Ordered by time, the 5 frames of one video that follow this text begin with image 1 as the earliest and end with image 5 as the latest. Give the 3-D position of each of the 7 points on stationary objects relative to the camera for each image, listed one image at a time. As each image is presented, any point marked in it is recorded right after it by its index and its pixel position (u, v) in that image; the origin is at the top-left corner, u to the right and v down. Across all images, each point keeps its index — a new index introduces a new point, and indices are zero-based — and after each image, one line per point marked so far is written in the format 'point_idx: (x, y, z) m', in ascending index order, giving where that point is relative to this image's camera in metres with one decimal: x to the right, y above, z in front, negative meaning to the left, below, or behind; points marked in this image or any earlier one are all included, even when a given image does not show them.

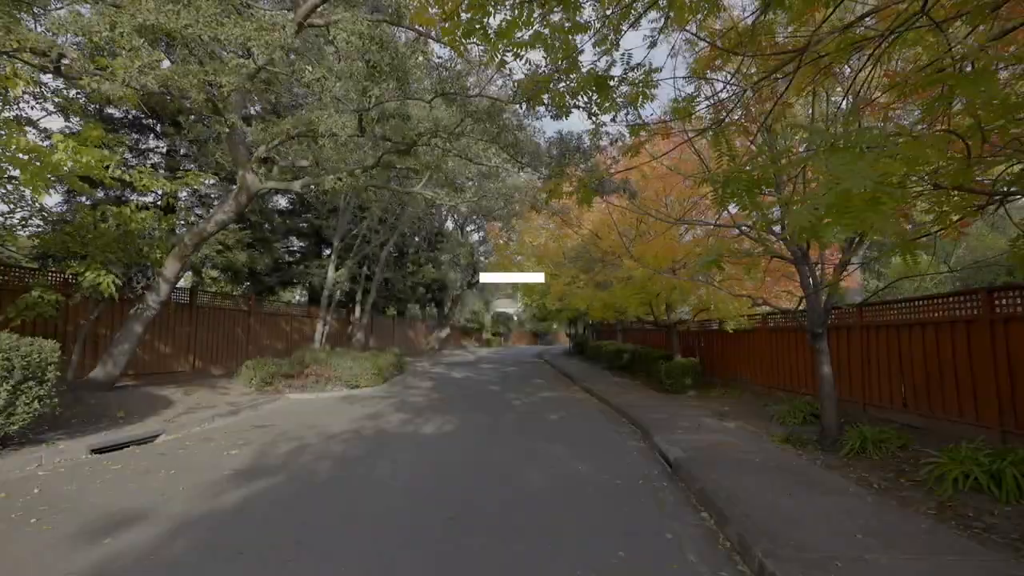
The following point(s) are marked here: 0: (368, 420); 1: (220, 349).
0: (-4.1, -3.8, +11.8) m
1: (-12.6, -2.6, +18.0) m
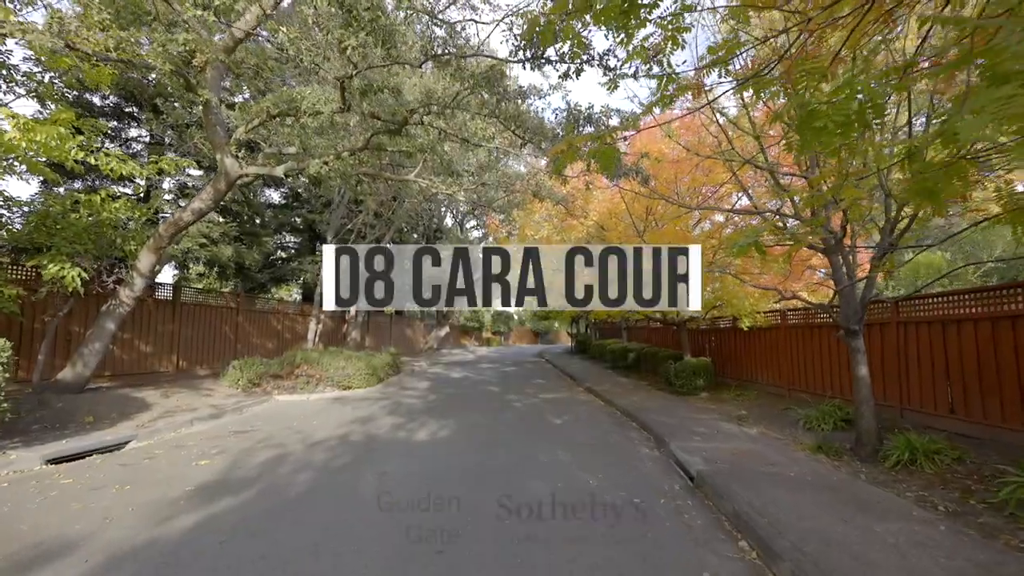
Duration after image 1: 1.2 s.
0: (-4.1, -3.6, +11.0) m
1: (-12.5, -2.5, +17.1) m
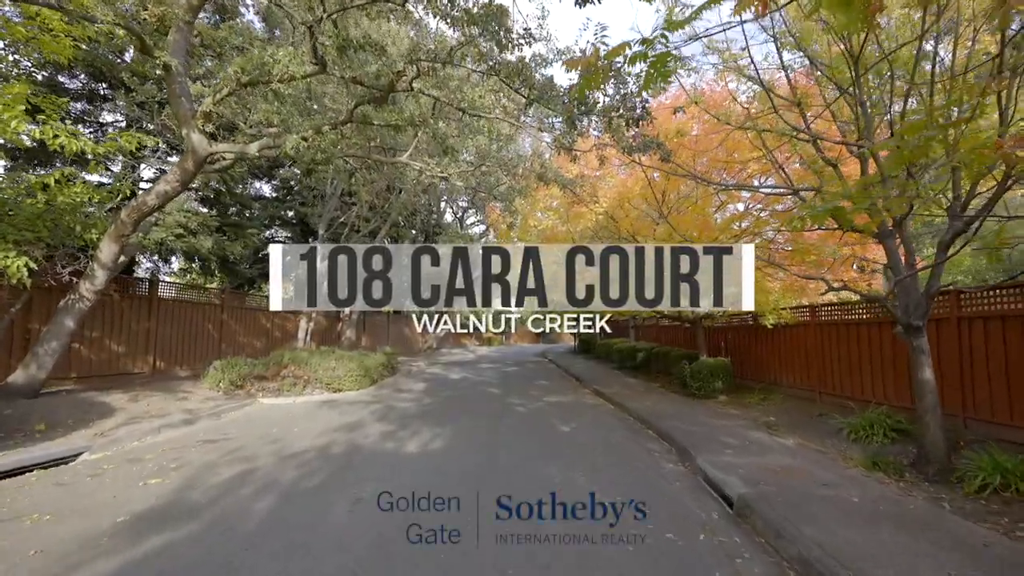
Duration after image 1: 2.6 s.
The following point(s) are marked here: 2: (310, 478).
0: (-4.0, -3.4, +9.9) m
1: (-12.5, -2.3, +16.0) m
2: (-3.3, -3.1, +6.8) m
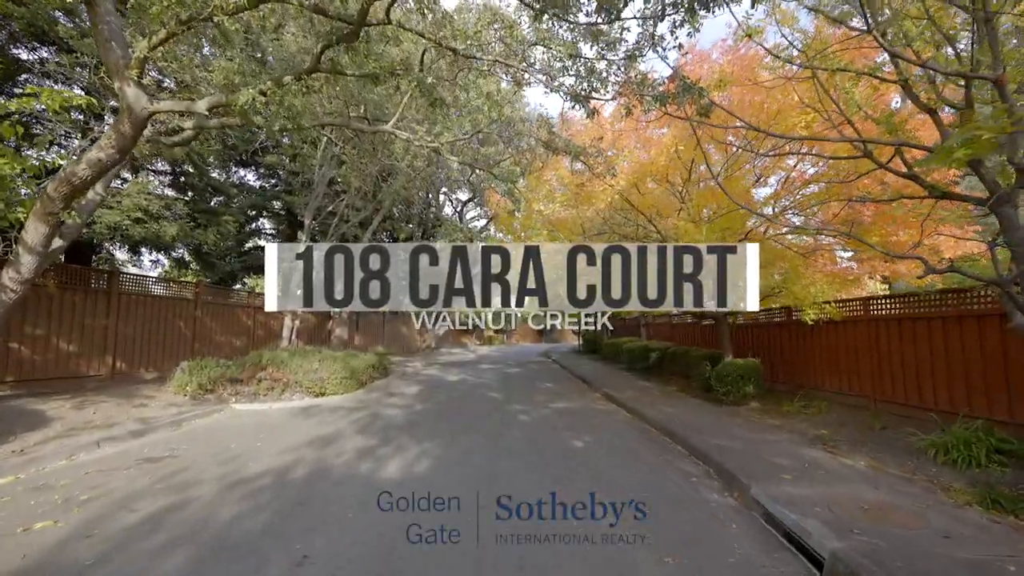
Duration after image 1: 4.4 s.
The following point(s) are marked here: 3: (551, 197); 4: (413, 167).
0: (-4.0, -3.2, +8.3) m
1: (-12.4, -2.1, +14.4) m
2: (-3.3, -2.9, +5.2) m
3: (+1.1, +2.7, +12.2) m
4: (-4.0, +4.9, +16.8) m
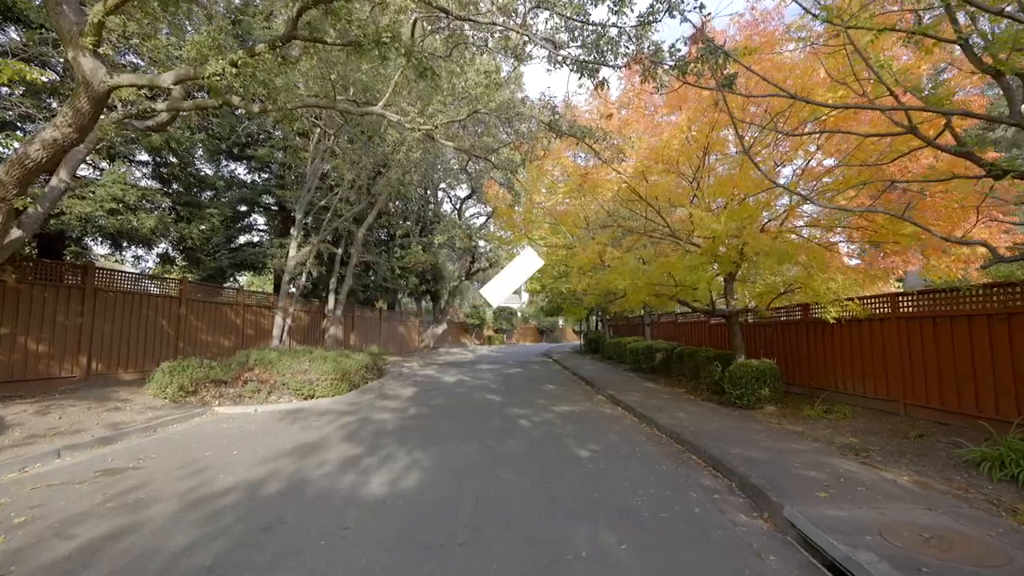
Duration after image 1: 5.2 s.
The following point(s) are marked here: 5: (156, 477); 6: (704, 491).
0: (-4.0, -3.1, +7.5) m
1: (-12.4, -1.9, +13.7) m
2: (-3.3, -2.8, +4.5) m
3: (+1.1, +2.8, +11.5) m
4: (-4.0, +5.0, +16.0) m
5: (-5.7, -3.0, +6.7) m
6: (+2.8, -3.0, +6.1) m
